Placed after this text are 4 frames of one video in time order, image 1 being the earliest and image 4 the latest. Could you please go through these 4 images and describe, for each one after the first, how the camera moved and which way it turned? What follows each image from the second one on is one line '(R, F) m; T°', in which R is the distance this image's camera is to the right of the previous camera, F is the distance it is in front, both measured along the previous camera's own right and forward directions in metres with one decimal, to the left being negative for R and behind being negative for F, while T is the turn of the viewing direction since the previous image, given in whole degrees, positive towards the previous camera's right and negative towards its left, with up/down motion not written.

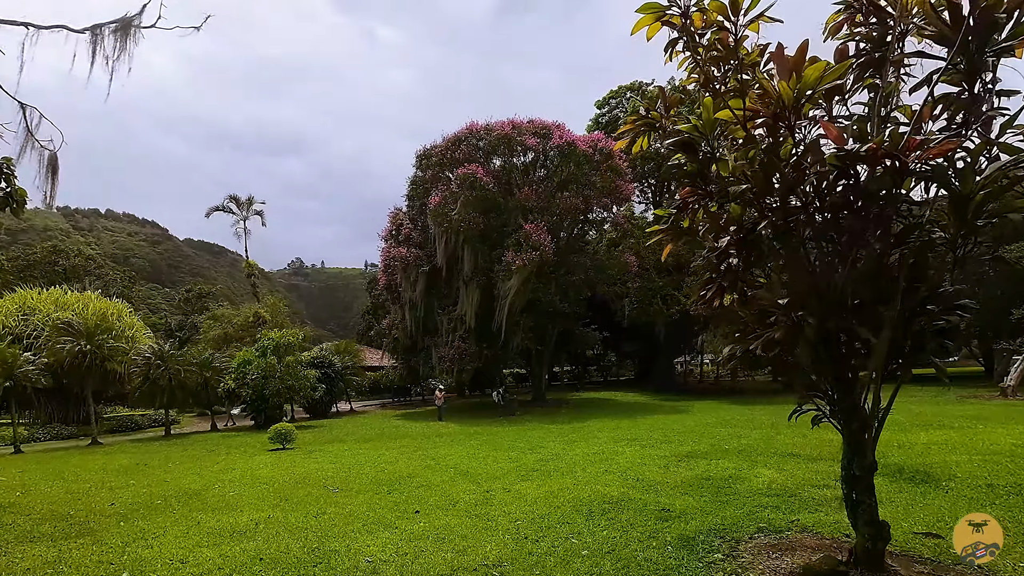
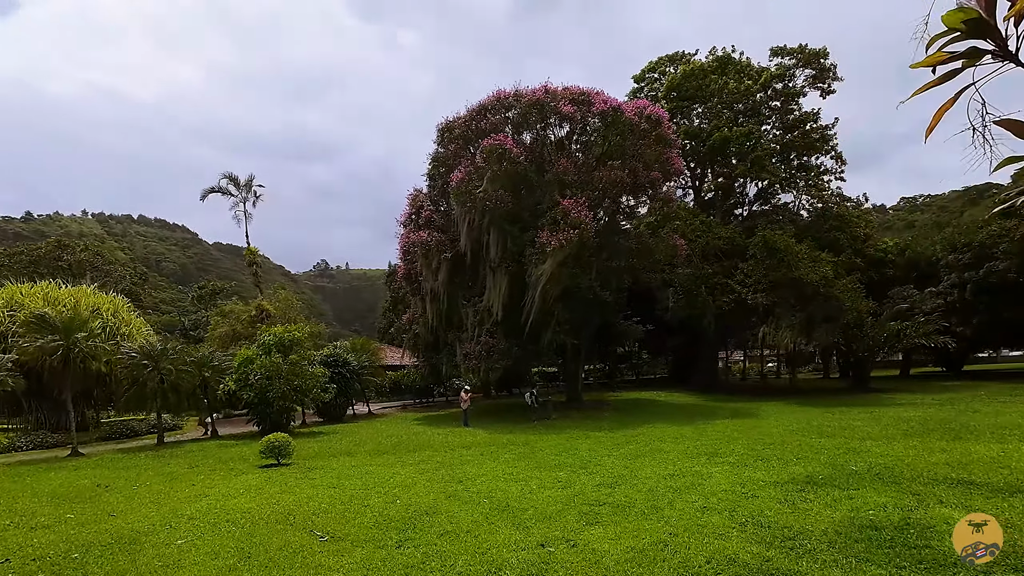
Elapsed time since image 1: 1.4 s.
(-0.3, +2.1) m; -2°
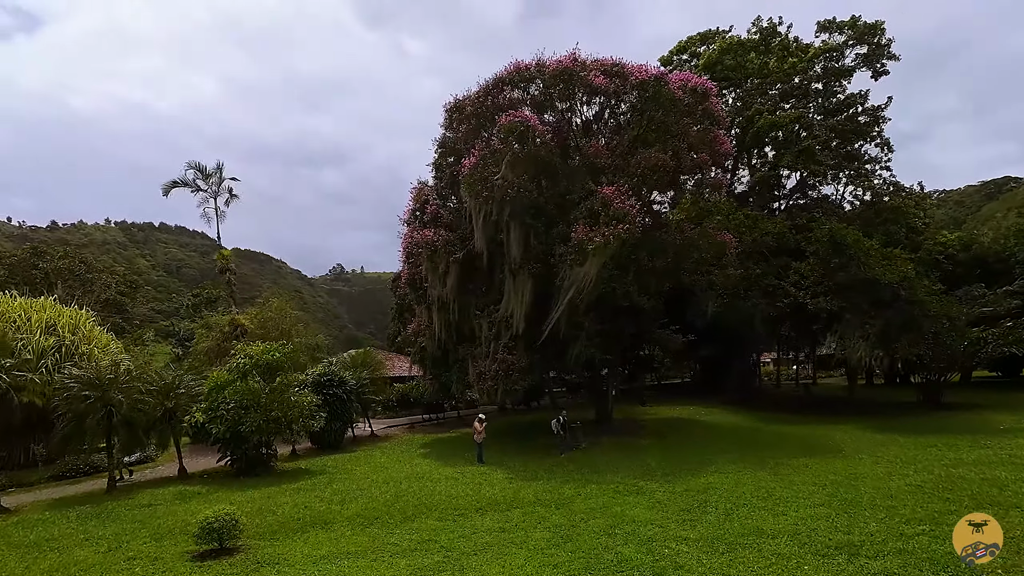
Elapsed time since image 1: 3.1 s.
(-0.2, +2.6) m; -1°
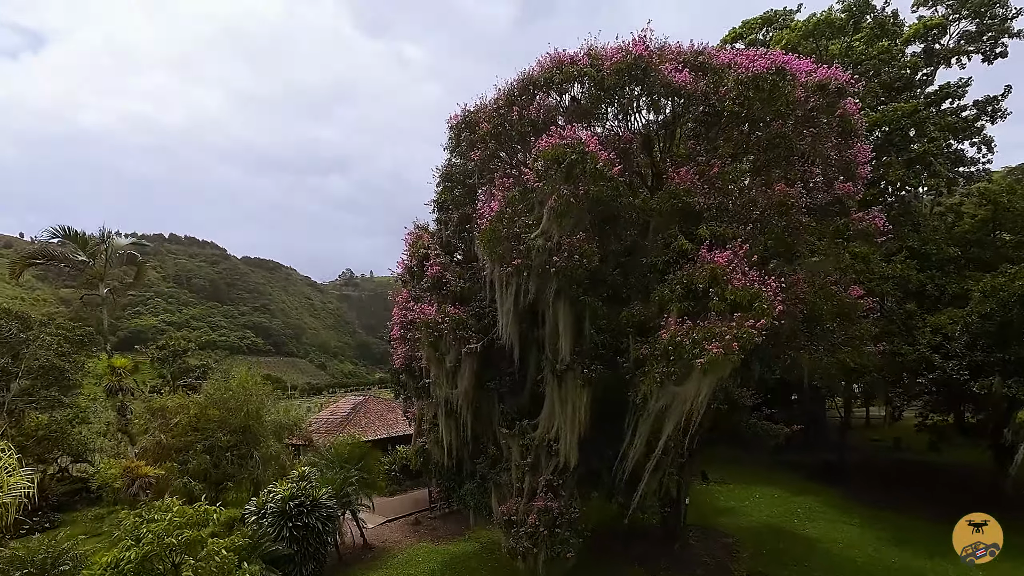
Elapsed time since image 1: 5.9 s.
(-0.5, +4.8) m; -1°
